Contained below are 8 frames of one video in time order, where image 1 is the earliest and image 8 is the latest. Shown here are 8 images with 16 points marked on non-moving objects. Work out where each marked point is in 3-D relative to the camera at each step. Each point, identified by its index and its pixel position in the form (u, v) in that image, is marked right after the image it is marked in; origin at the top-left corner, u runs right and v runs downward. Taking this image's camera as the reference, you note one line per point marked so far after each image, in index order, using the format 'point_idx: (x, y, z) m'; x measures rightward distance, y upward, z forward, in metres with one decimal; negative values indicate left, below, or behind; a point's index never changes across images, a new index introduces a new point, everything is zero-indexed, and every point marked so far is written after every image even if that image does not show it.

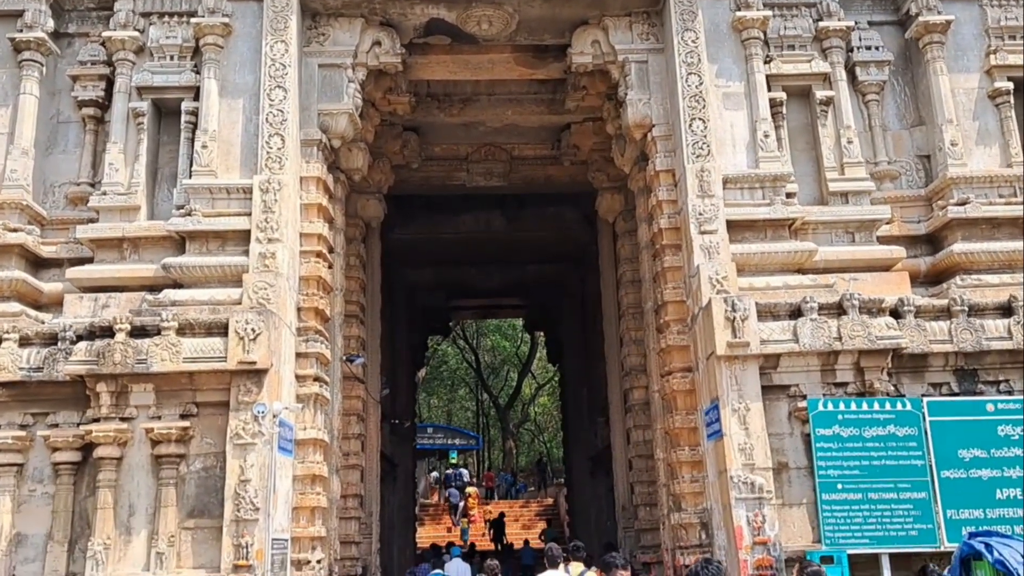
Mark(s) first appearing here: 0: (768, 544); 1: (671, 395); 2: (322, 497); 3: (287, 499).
0: (+1.8, -1.8, +6.8) m
1: (+1.4, -0.9, +8.2) m
2: (-1.6, -1.7, +7.8) m
3: (-1.7, -1.6, +7.3) m
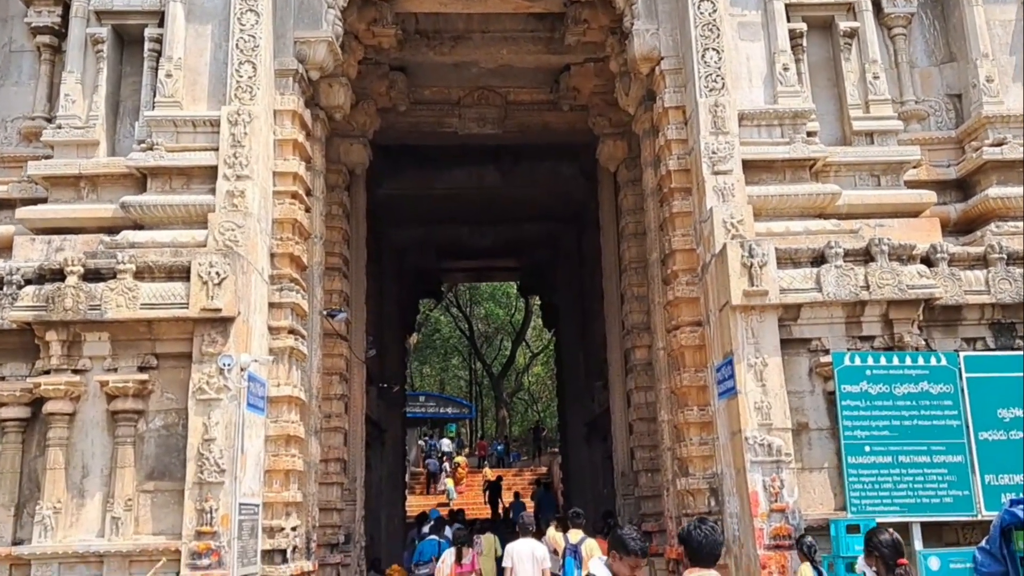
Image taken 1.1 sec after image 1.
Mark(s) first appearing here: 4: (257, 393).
0: (+1.8, -1.5, +6.2) m
1: (+1.3, -0.5, +7.5) m
2: (-1.6, -1.3, +7.2) m
3: (-1.8, -1.2, +6.7) m
4: (-1.8, -0.7, +6.6) m
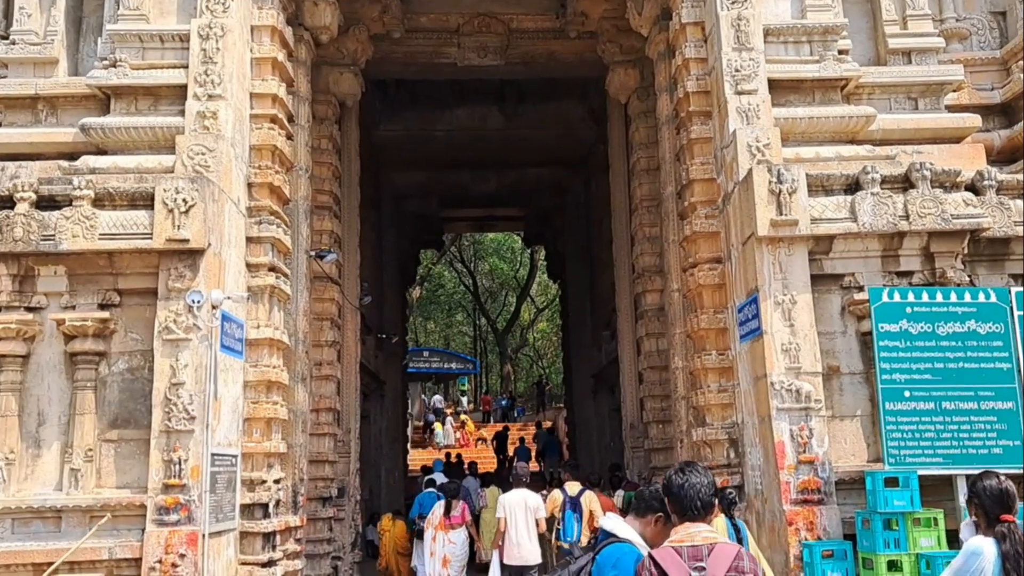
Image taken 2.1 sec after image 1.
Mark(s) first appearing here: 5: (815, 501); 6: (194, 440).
0: (+1.8, -1.0, +5.6) m
1: (+1.3, 0.0, +6.9) m
2: (-1.6, -0.8, +6.6) m
3: (-1.8, -0.8, +6.1) m
4: (-1.8, -0.3, +6.0) m
5: (+1.7, -1.2, +5.5) m
6: (-1.9, -0.9, +5.5) m
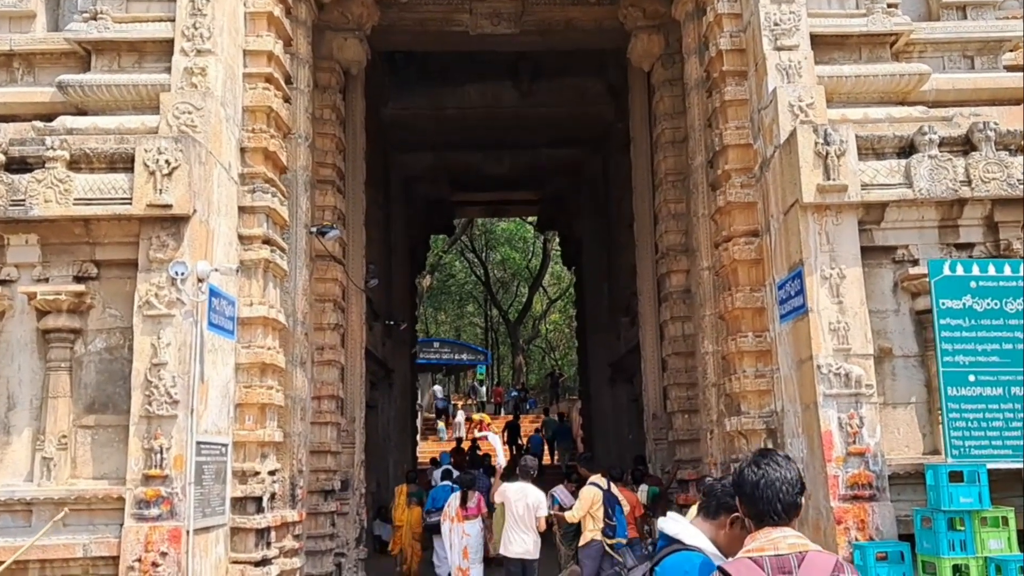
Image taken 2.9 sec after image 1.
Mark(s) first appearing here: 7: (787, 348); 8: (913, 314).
0: (+1.9, -0.9, +5.0) m
1: (+1.4, +0.1, +6.3) m
2: (-1.5, -0.7, +6.1) m
3: (-1.7, -0.6, +5.6) m
4: (-1.7, -0.1, +5.5) m
5: (+1.8, -1.1, +4.9) m
6: (-1.8, -0.7, +5.0) m
7: (+1.6, -0.4, +5.6) m
8: (+2.2, -0.1, +5.3) m
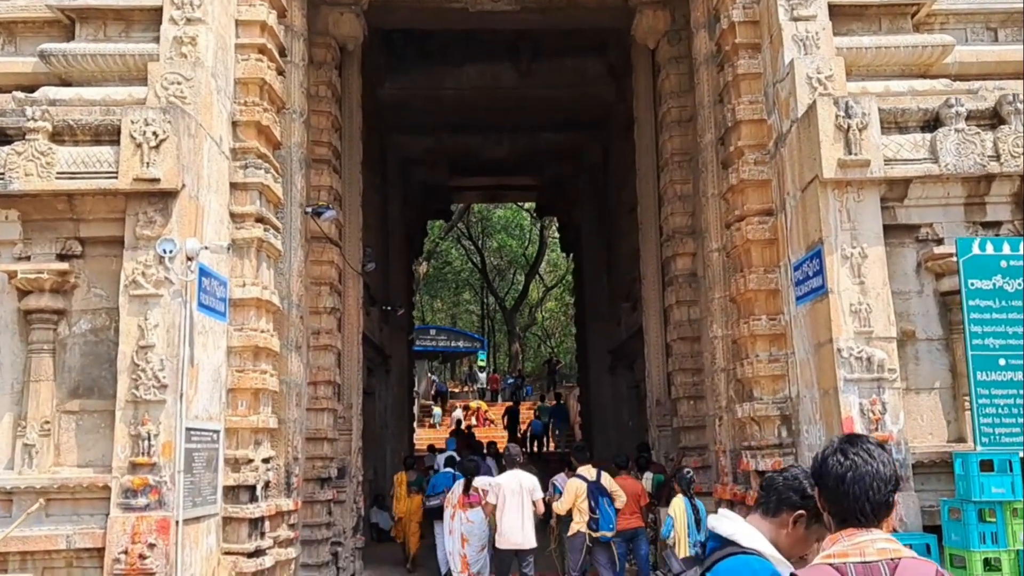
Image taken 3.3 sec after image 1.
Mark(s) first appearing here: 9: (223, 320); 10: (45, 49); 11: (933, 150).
0: (+1.9, -0.8, +4.8) m
1: (+1.5, +0.2, +6.1) m
2: (-1.5, -0.5, +5.8) m
3: (-1.7, -0.5, +5.3) m
4: (-1.6, 0.0, +5.2) m
5: (+1.9, -1.0, +4.7) m
6: (-1.7, -0.6, +4.8) m
7: (+1.6, -0.2, +5.3) m
8: (+2.3, 0.0, +5.0) m
9: (-1.7, -0.2, +5.5) m
10: (-2.7, +1.4, +5.5) m
11: (+2.2, +0.7, +5.0) m
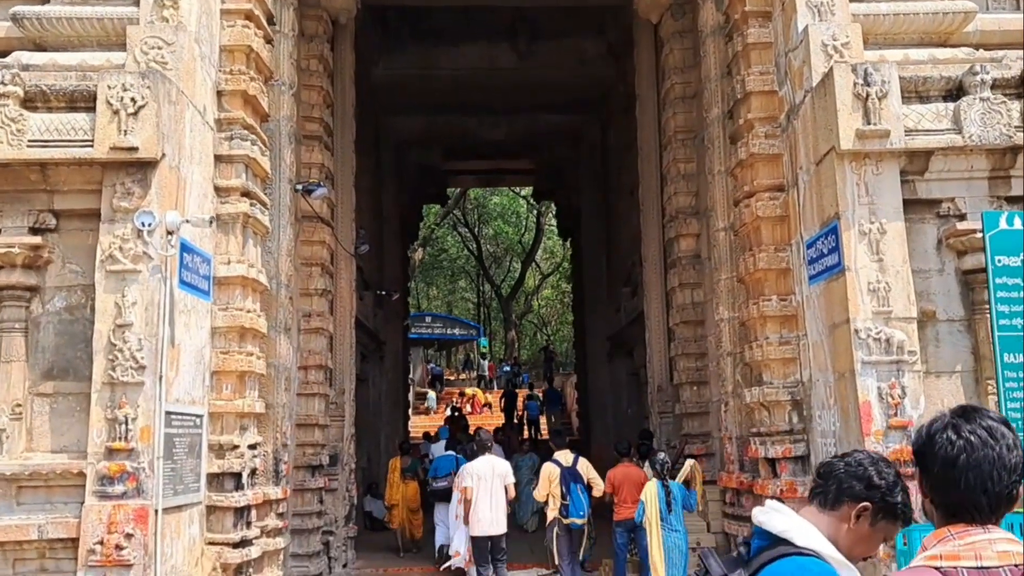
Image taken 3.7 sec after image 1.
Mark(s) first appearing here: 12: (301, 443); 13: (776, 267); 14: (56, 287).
0: (+1.9, -0.7, +4.5) m
1: (+1.5, +0.4, +5.8) m
2: (-1.5, -0.4, +5.5) m
3: (-1.7, -0.4, +5.1) m
4: (-1.7, +0.1, +4.9) m
5: (+1.9, -0.9, +4.5) m
6: (-1.7, -0.5, +4.5) m
7: (+1.6, -0.1, +5.1) m
8: (+2.3, +0.1, +4.8) m
9: (-1.7, -0.1, +5.2) m
10: (-2.7, +1.5, +5.2) m
11: (+2.2, +0.8, +4.8) m
12: (-1.6, -1.2, +7.4) m
13: (+1.5, +0.1, +5.6) m
14: (-2.3, 0.0, +4.8) m
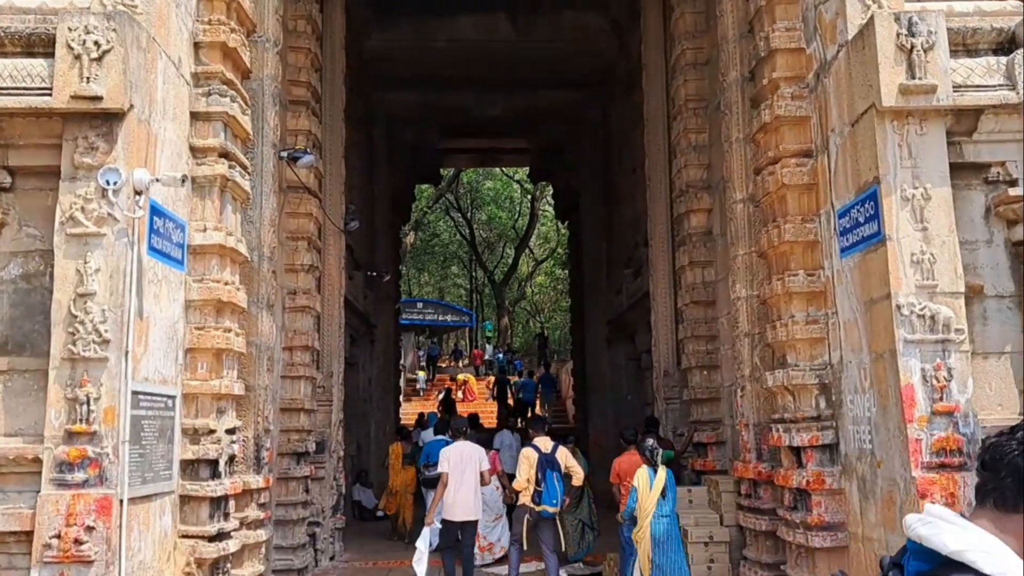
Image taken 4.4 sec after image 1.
0: (+1.9, -0.6, +4.1) m
1: (+1.5, +0.5, +5.4) m
2: (-1.5, -0.3, +5.1) m
3: (-1.7, -0.2, +4.6) m
4: (-1.6, +0.3, +4.5) m
5: (+1.9, -0.7, +4.0) m
6: (-1.7, -0.4, +4.0) m
7: (+1.7, 0.0, +4.7) m
8: (+2.3, +0.2, +4.4) m
9: (-1.6, +0.1, +4.7) m
10: (-2.7, +1.7, +4.7) m
11: (+2.3, +1.0, +4.3) m
12: (-1.6, -1.0, +6.9) m
13: (+1.6, +0.3, +5.1) m
14: (-2.3, +0.2, +4.3) m
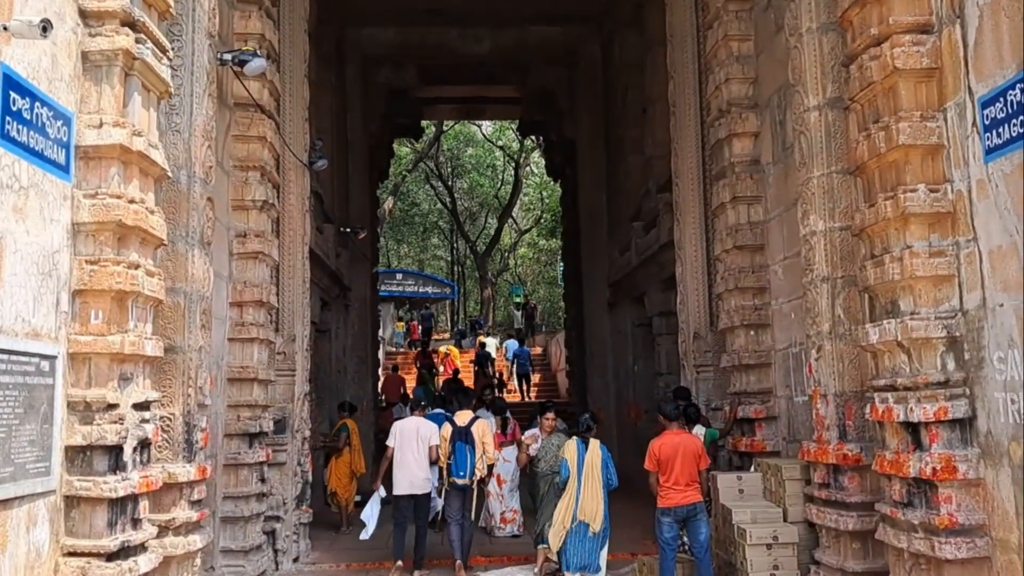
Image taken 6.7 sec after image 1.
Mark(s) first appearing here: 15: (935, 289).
0: (+2.0, -0.3, +2.8) m
1: (+1.5, +0.8, +4.0) m
2: (-1.4, 0.0, +3.7) m
3: (-1.6, +0.1, +3.2) m
4: (-1.5, +0.5, +3.1) m
5: (+2.0, -0.5, +2.7) m
6: (-1.6, -0.1, +2.6) m
7: (+1.7, +0.3, +3.3) m
8: (+2.4, +0.5, +3.0) m
9: (-1.6, +0.4, +3.3) m
10: (-2.6, +2.0, +3.2) m
11: (+2.3, +1.3, +3.0) m
12: (-1.6, -0.7, +5.5) m
13: (+1.6, +0.6, +3.8) m
14: (-2.2, +0.4, +2.9) m
15: (+1.7, 0.0, +3.8) m
